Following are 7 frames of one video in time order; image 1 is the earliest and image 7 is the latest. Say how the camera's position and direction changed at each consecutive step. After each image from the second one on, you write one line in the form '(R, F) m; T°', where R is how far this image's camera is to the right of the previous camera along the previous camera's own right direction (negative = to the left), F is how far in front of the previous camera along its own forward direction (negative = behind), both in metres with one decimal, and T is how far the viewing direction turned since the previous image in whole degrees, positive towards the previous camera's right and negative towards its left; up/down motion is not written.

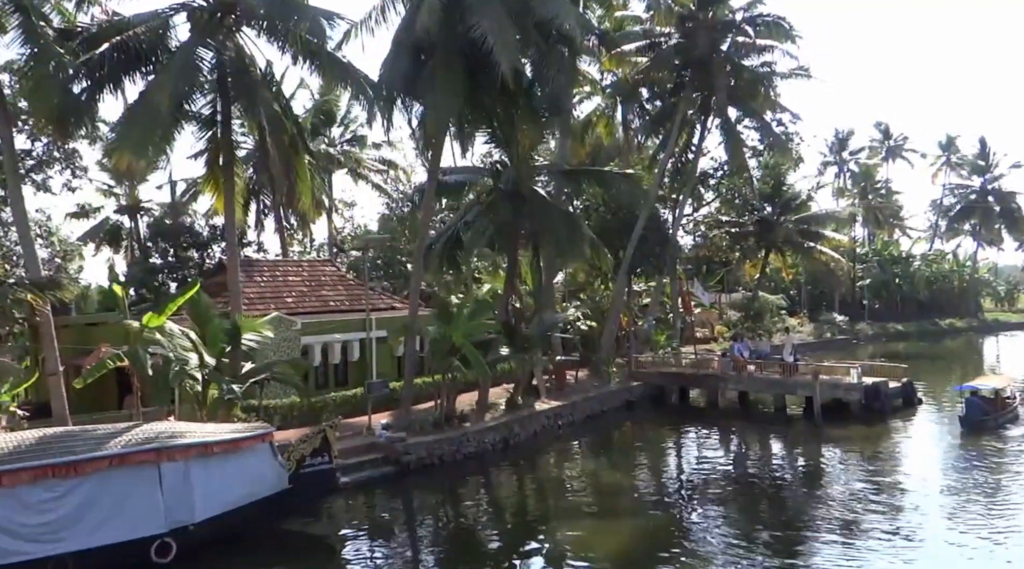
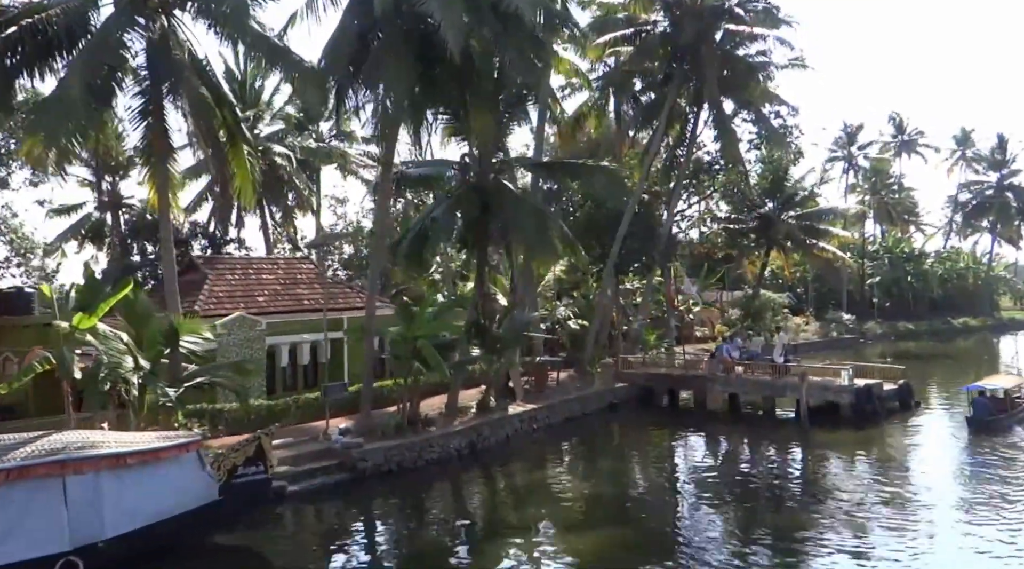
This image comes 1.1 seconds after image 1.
(+1.1, +0.8) m; -1°
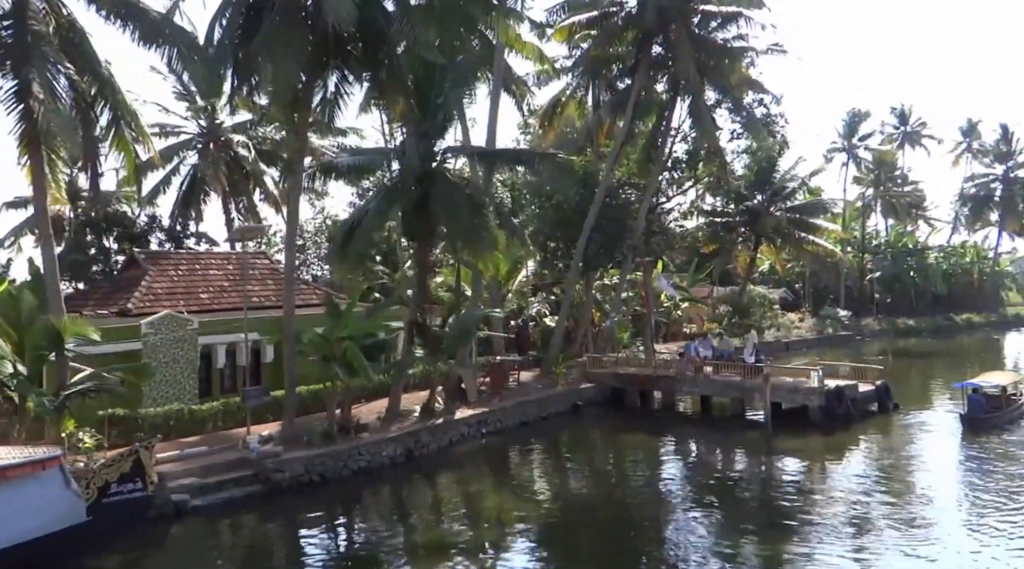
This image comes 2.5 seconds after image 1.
(+1.5, +1.2) m; -1°
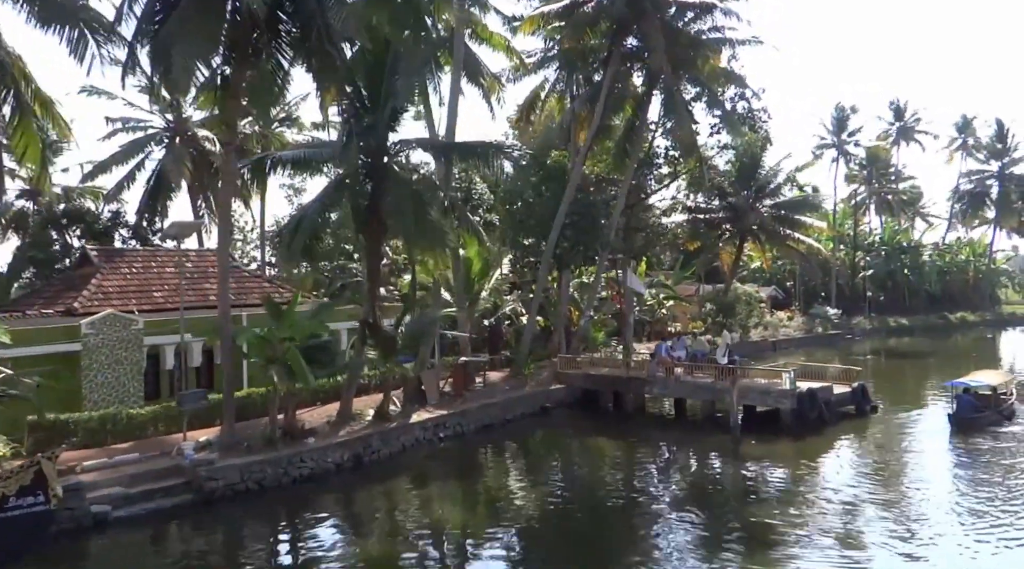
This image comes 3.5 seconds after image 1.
(+1.0, +0.7) m; 0°
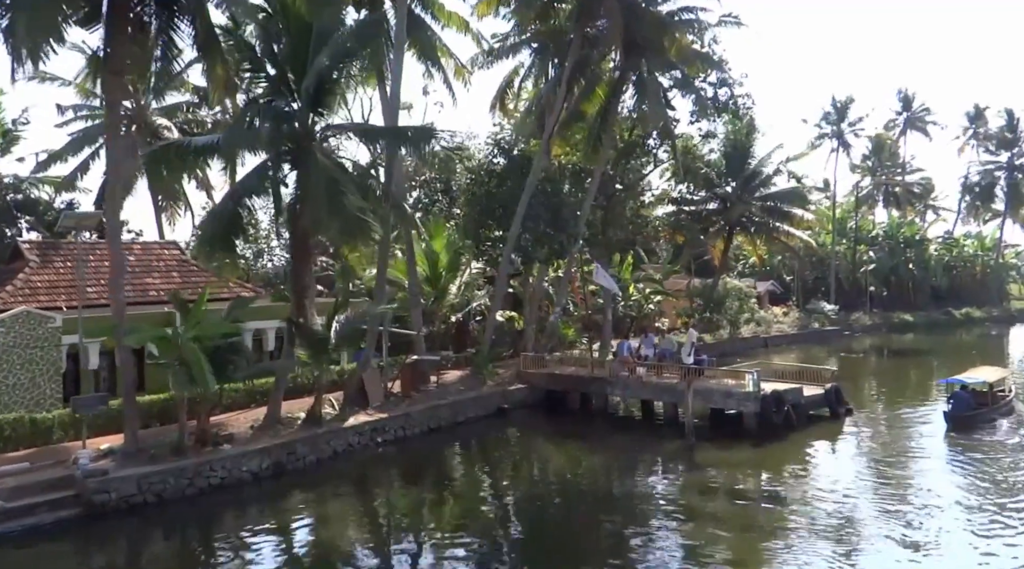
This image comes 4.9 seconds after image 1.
(+1.6, +1.2) m; -1°
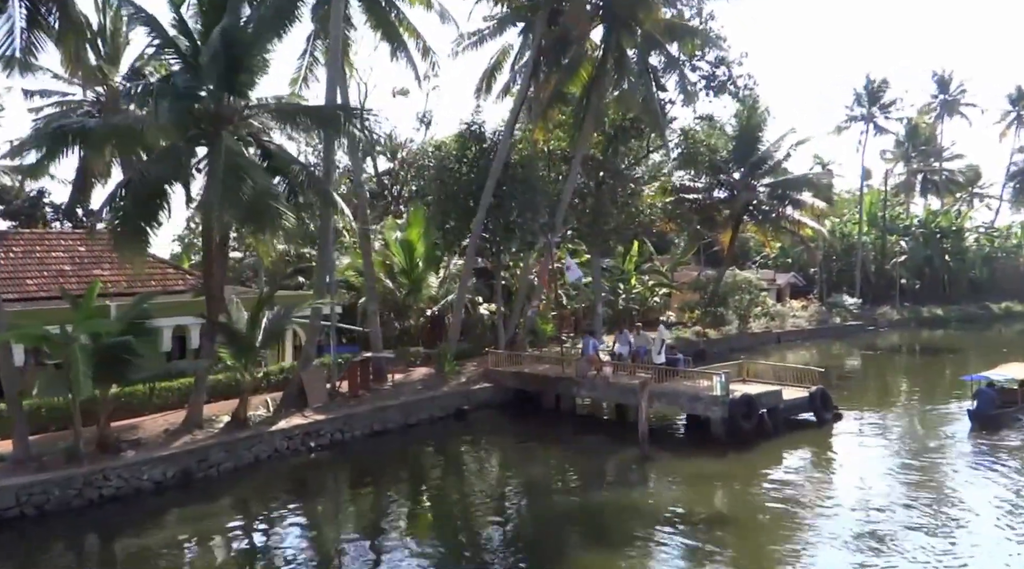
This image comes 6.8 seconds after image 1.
(+2.0, +1.5) m; -3°
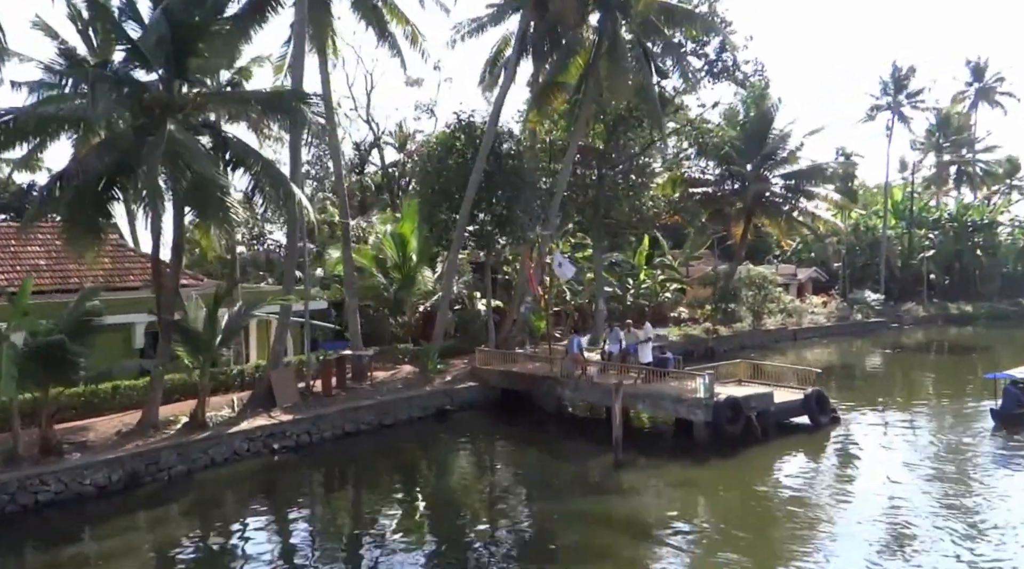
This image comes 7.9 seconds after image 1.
(+1.1, +0.9) m; -2°
